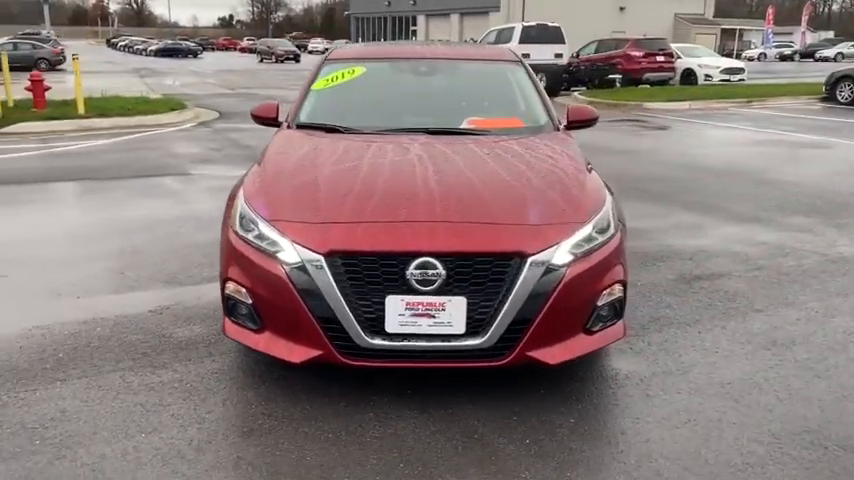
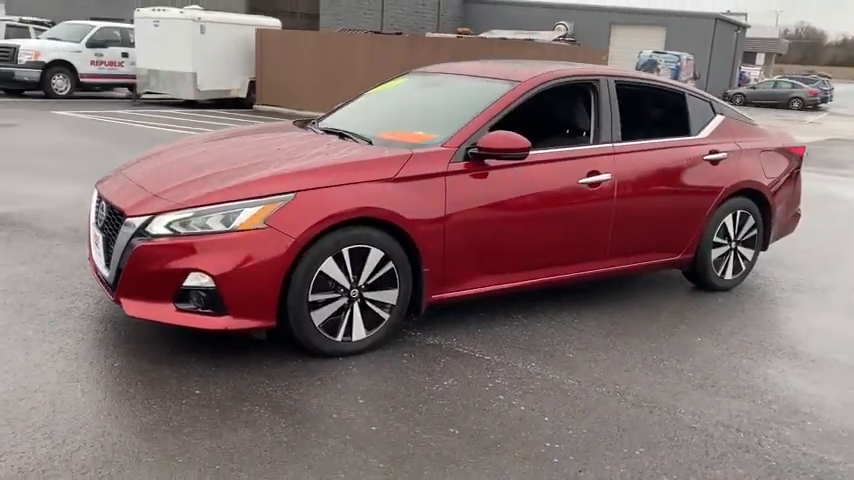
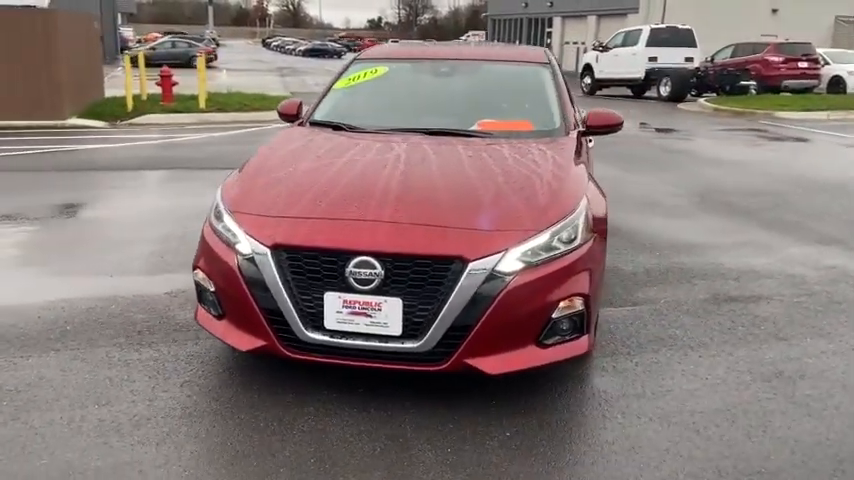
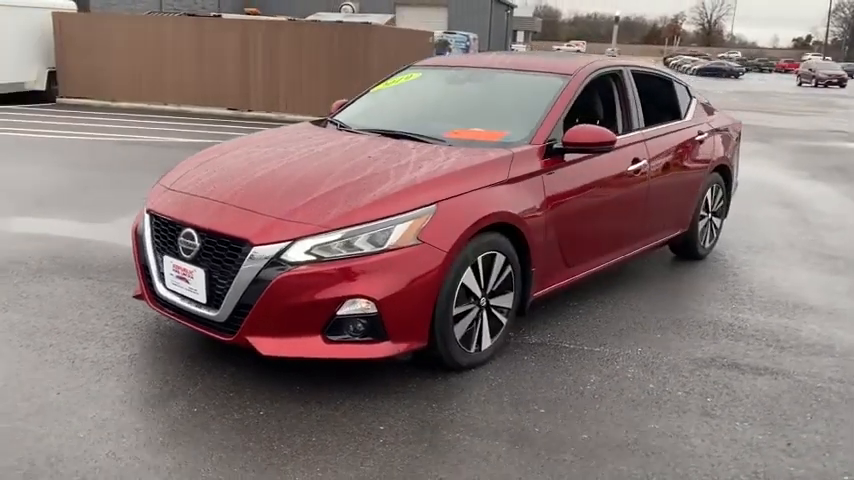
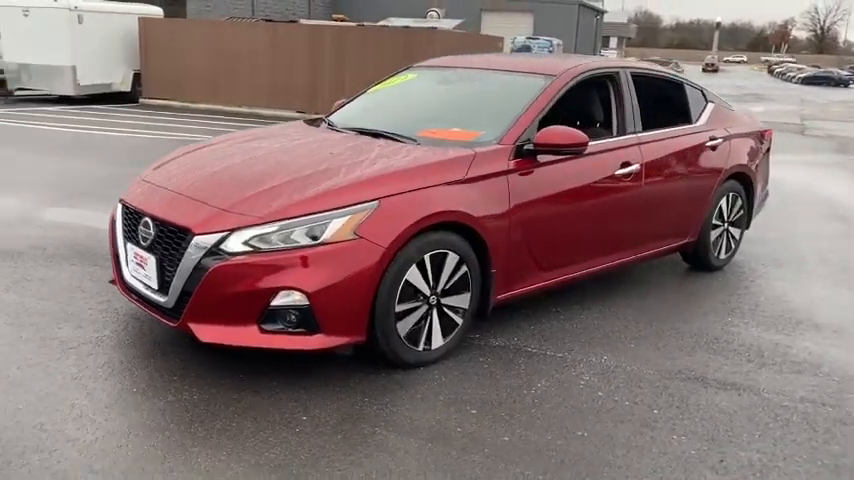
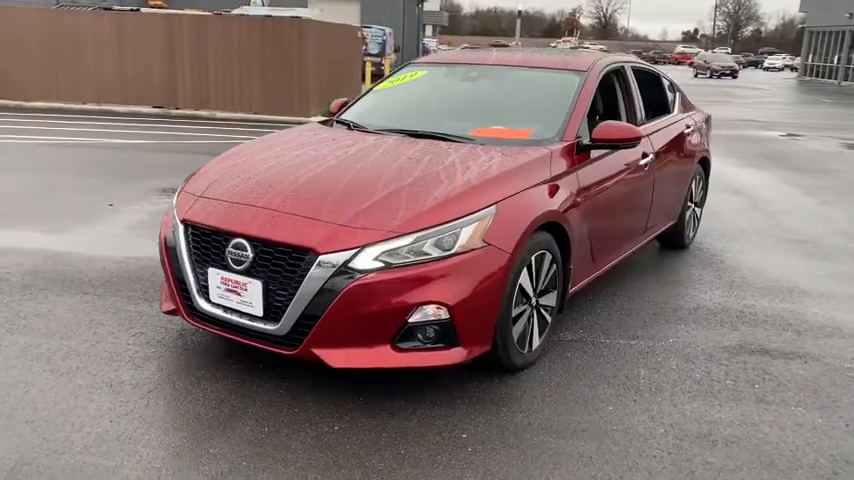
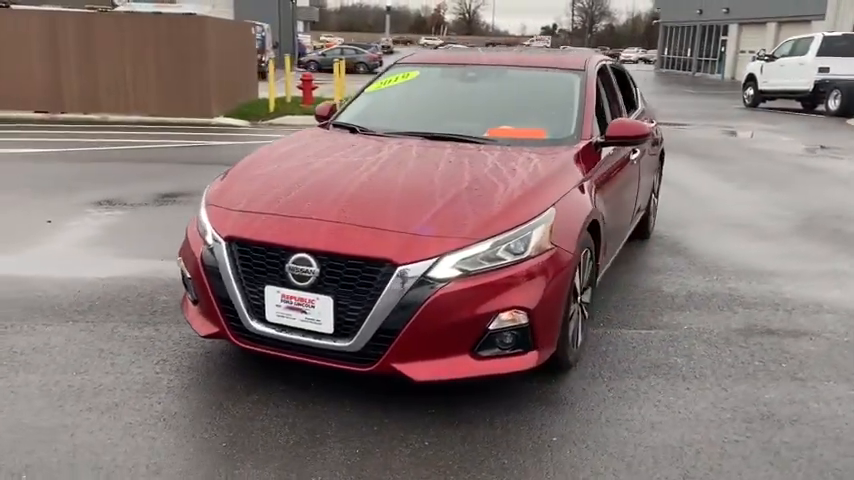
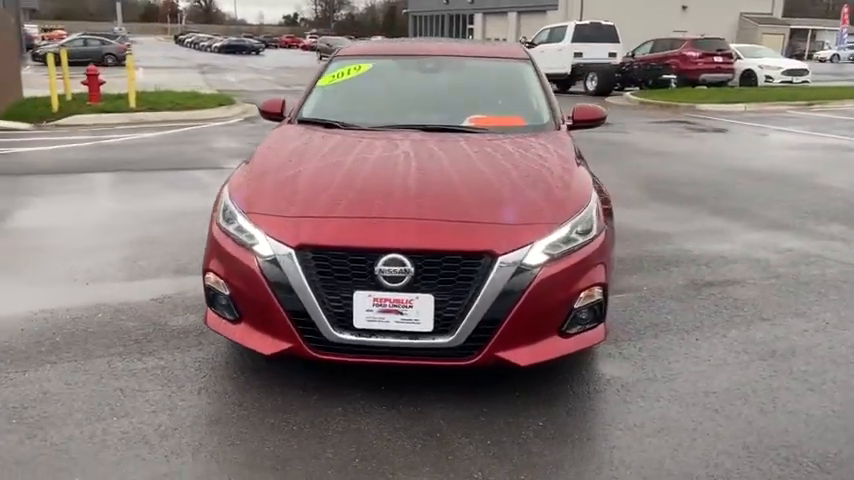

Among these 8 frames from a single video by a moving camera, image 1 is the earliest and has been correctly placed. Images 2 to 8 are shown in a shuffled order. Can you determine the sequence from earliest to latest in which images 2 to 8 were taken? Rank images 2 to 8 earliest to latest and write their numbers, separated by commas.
8, 3, 7, 6, 4, 5, 2
